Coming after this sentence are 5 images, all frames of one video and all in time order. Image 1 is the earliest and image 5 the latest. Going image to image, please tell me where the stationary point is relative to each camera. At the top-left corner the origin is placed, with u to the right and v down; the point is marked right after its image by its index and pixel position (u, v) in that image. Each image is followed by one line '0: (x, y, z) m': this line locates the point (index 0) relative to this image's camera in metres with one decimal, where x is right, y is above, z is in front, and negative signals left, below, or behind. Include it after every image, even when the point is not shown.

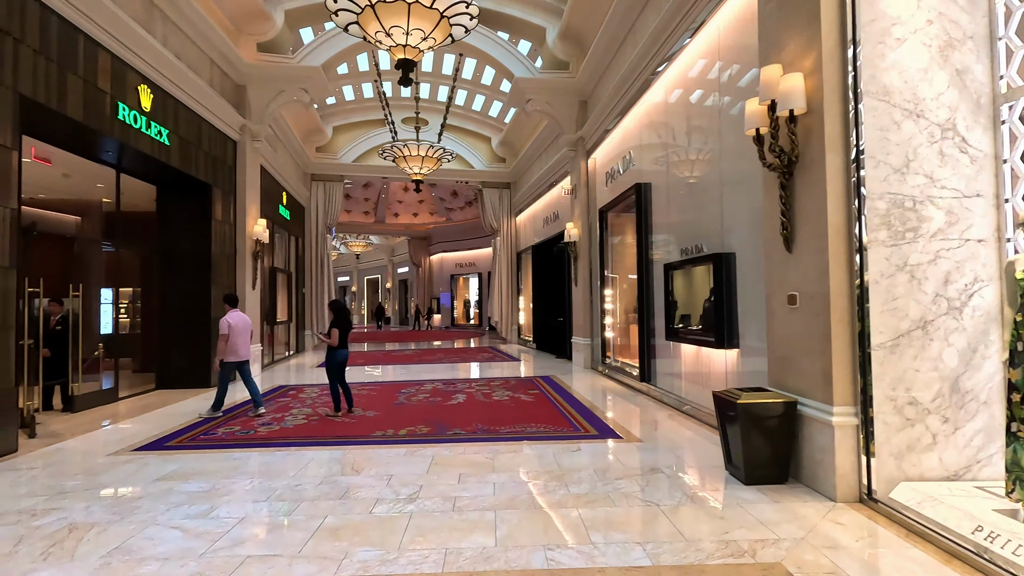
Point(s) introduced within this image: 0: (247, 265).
0: (-4.0, +0.4, +8.0) m
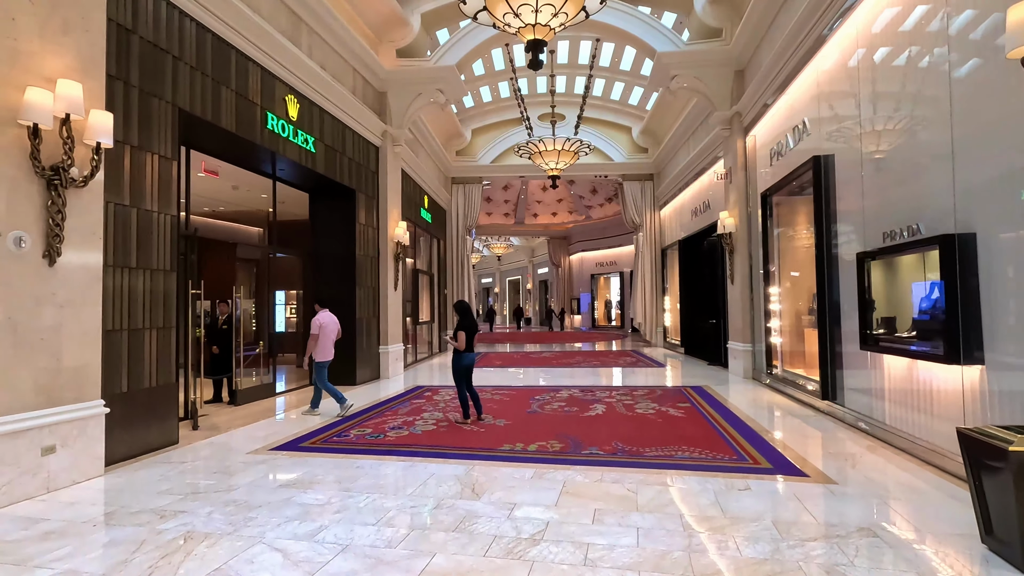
0: (-1.9, +0.3, +8.2) m
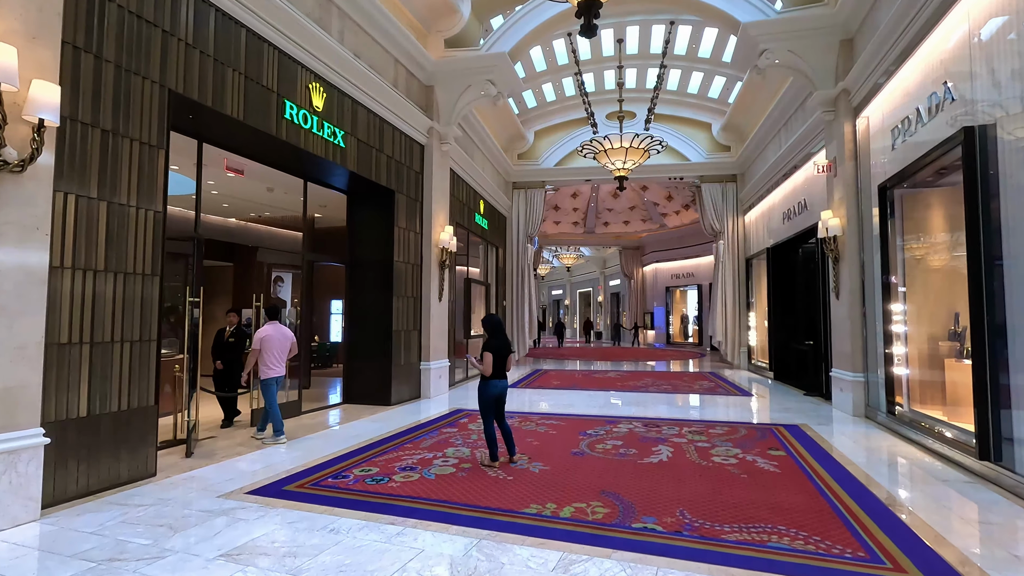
0: (-1.1, +0.2, +7.5) m
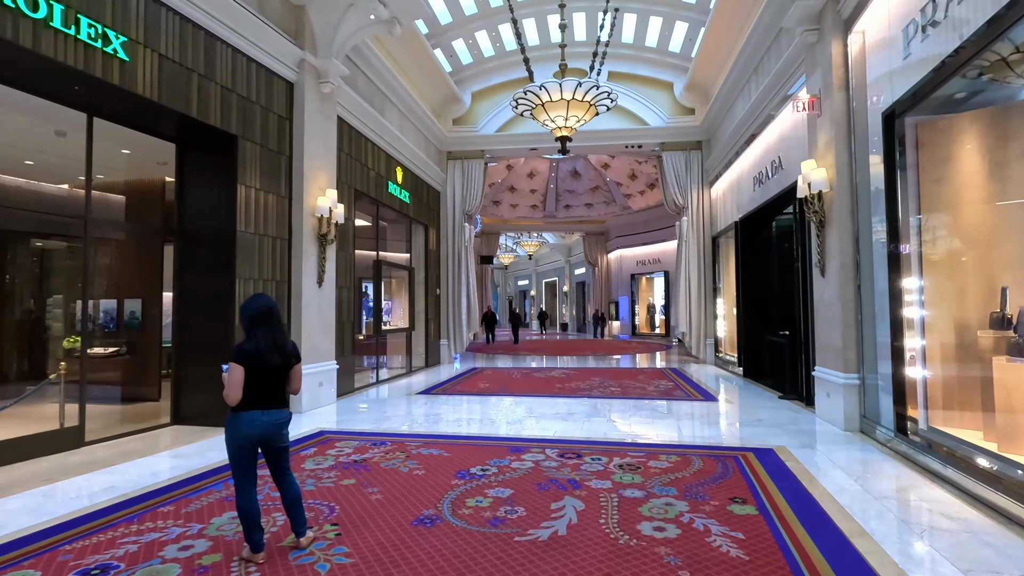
0: (-2.2, +0.4, +5.7) m
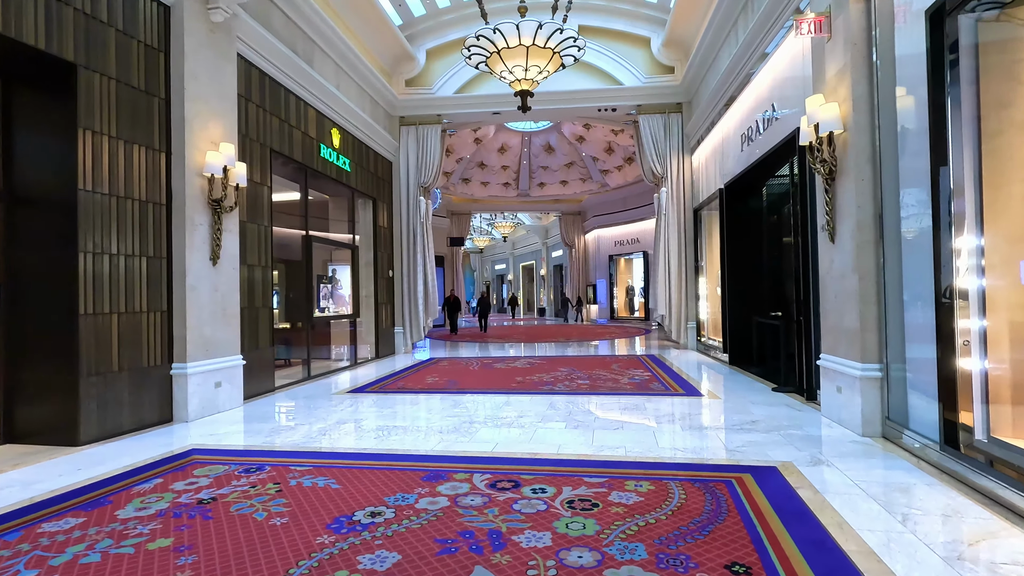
0: (-2.7, +0.6, +4.6) m
